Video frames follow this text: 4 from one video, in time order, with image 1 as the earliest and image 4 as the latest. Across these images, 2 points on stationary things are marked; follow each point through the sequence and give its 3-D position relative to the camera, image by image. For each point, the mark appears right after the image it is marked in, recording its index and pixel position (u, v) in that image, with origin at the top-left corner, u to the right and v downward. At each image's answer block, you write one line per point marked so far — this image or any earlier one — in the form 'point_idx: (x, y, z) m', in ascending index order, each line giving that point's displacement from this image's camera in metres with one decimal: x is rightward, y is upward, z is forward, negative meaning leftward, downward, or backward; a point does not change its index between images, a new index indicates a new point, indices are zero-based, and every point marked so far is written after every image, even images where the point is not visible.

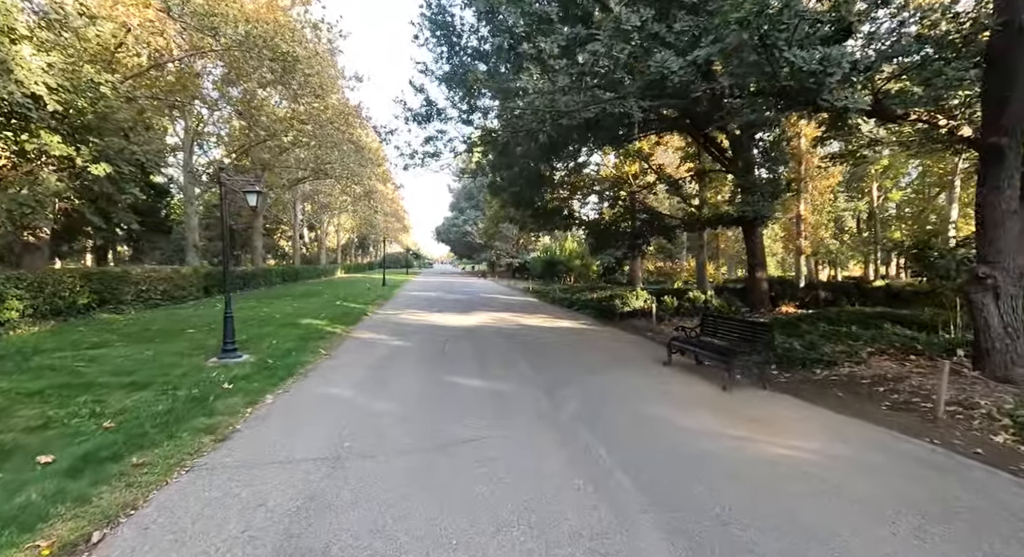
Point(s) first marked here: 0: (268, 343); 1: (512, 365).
0: (-4.6, -1.2, +9.8) m
1: (0.0, -1.4, +8.6) m
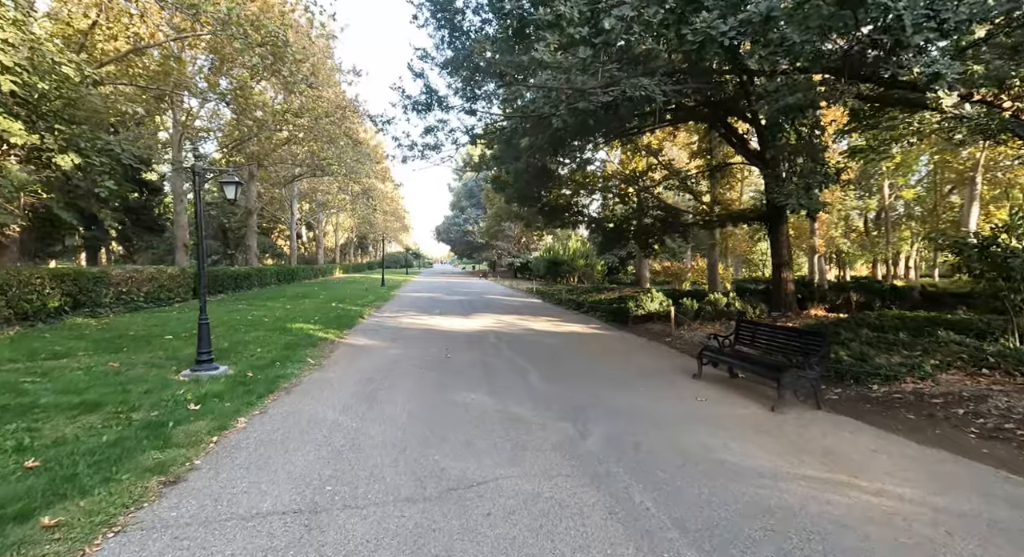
0: (-4.5, -1.3, +8.9) m
1: (+0.1, -1.5, +7.7) m
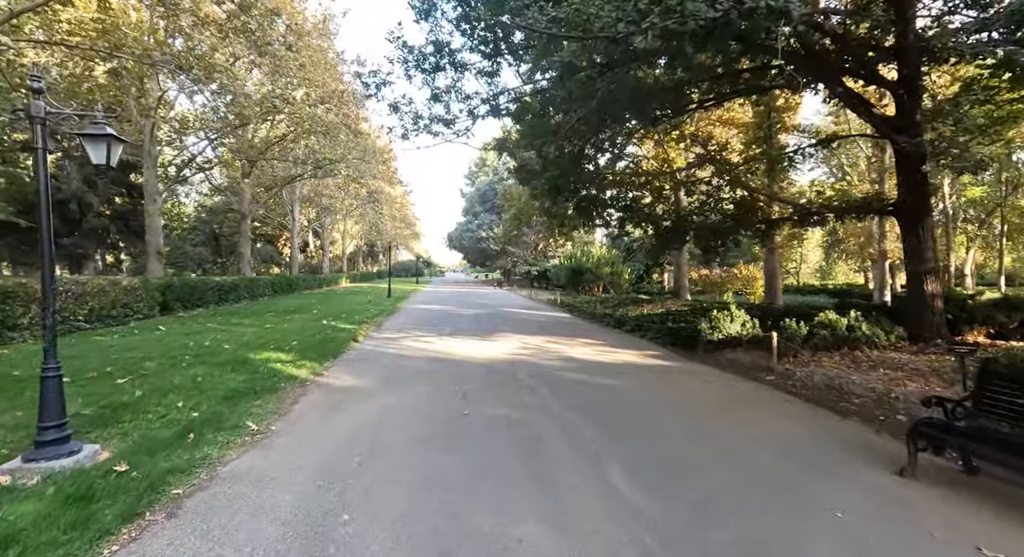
0: (-3.9, -1.5, +5.8) m
1: (+0.7, -1.6, +4.5) m
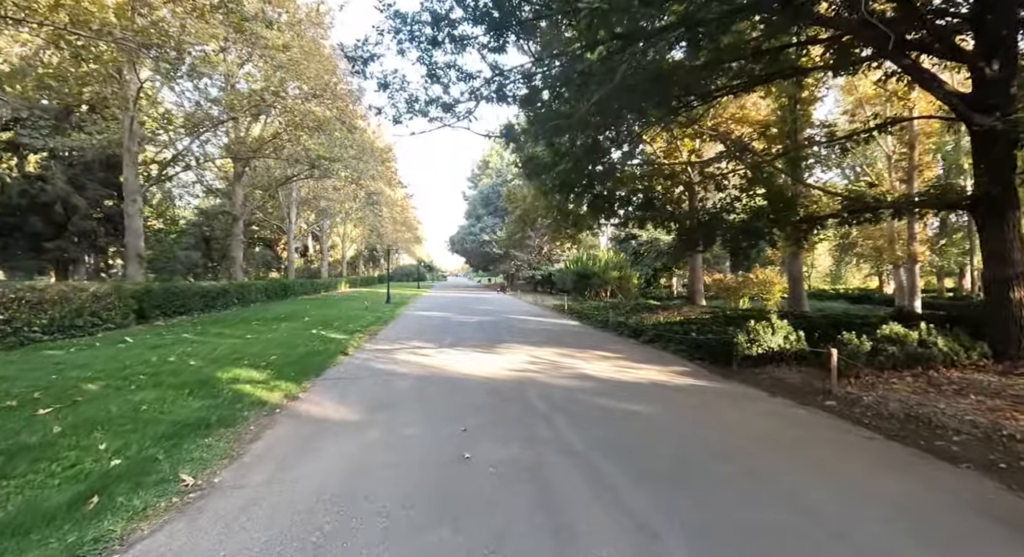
0: (-3.8, -1.5, +4.5) m
1: (+0.8, -1.7, +3.2) m
